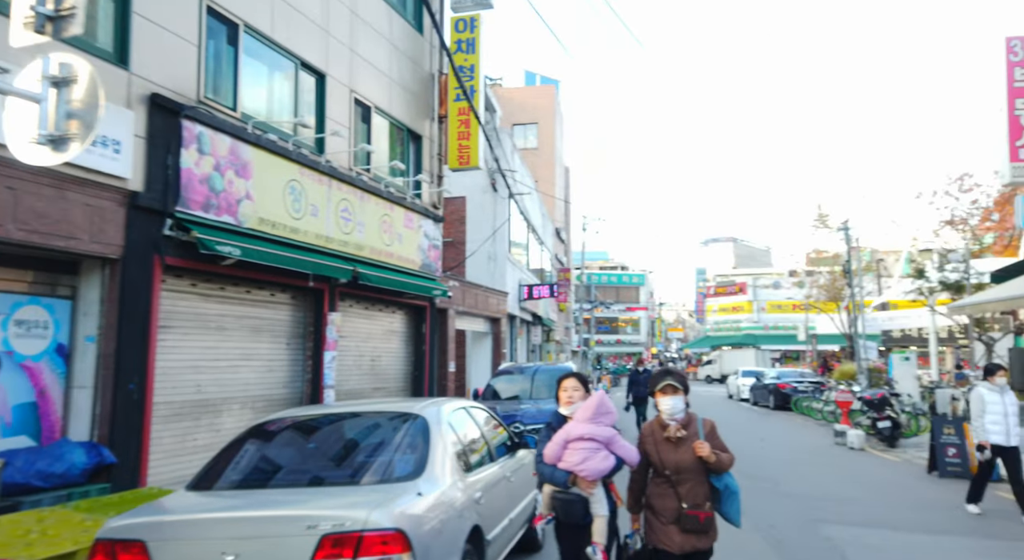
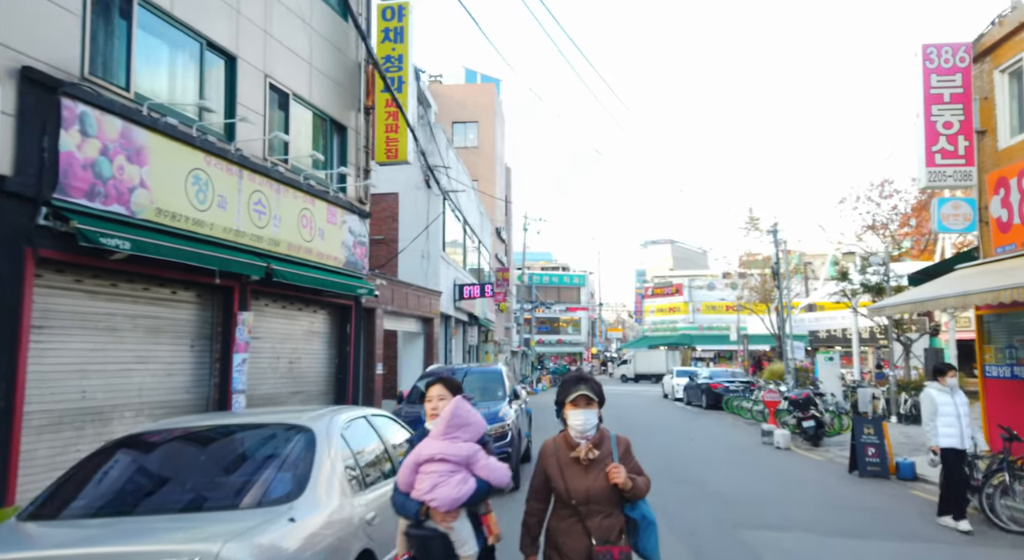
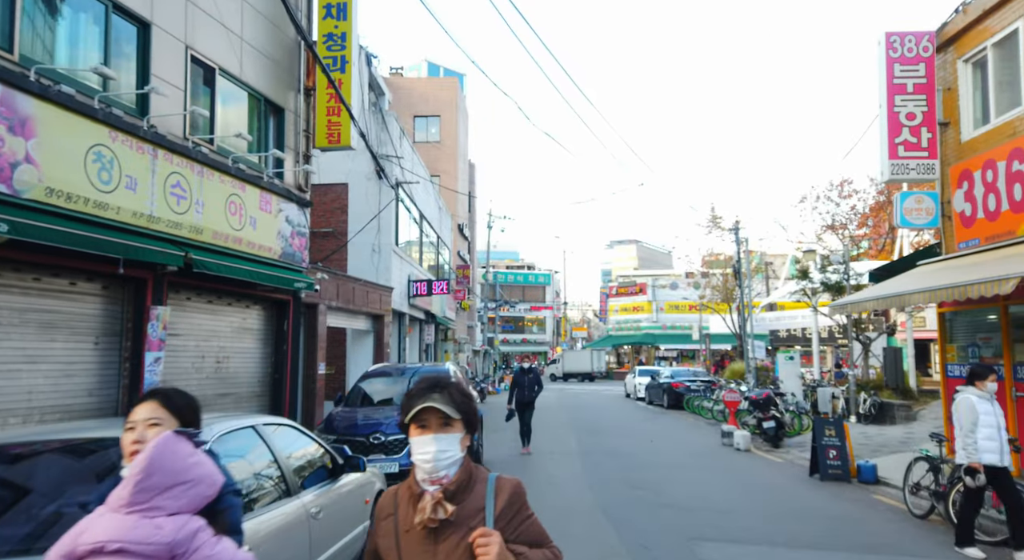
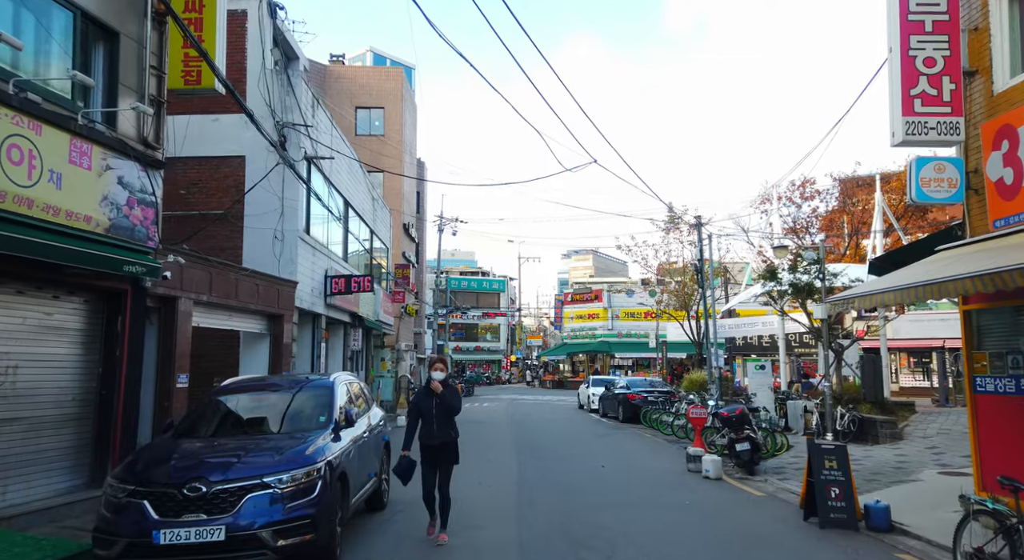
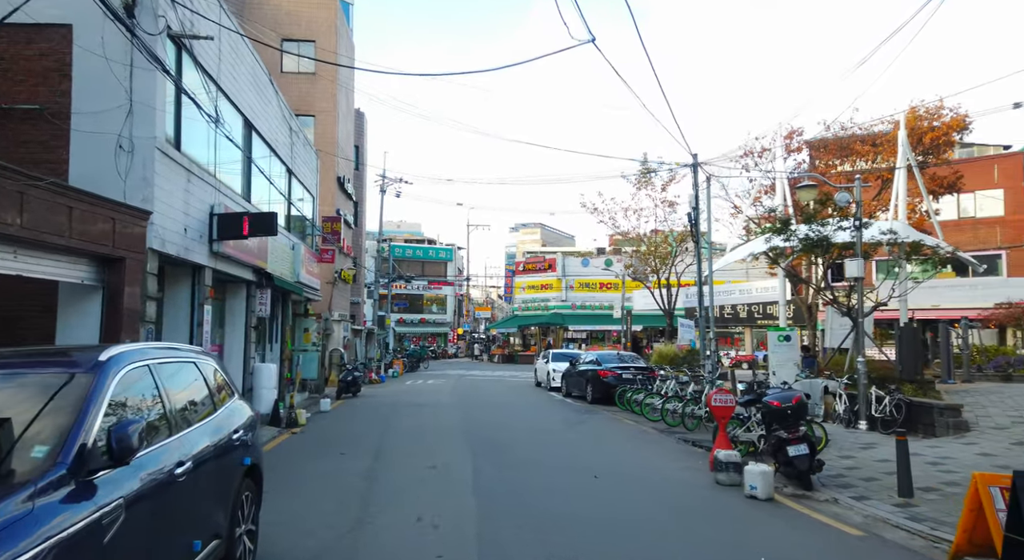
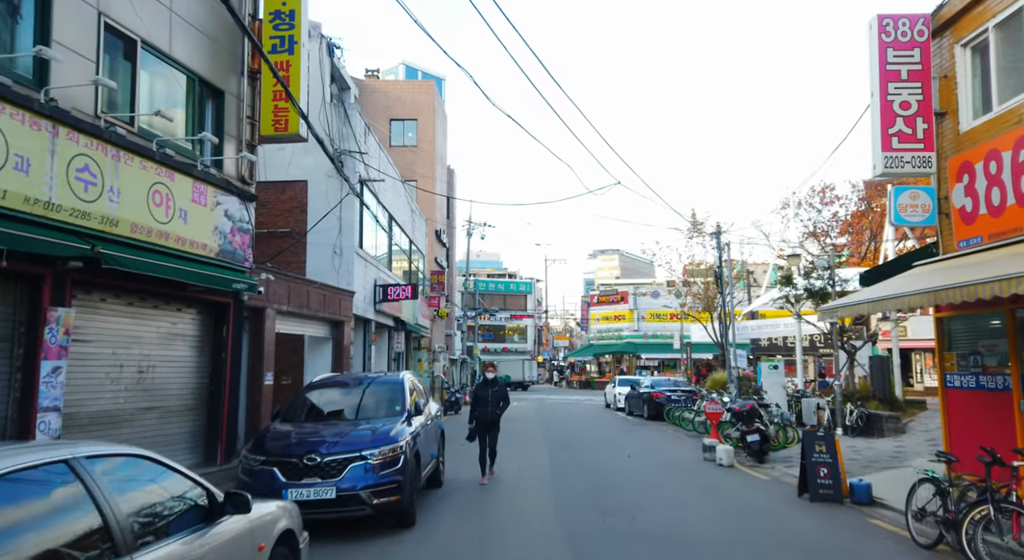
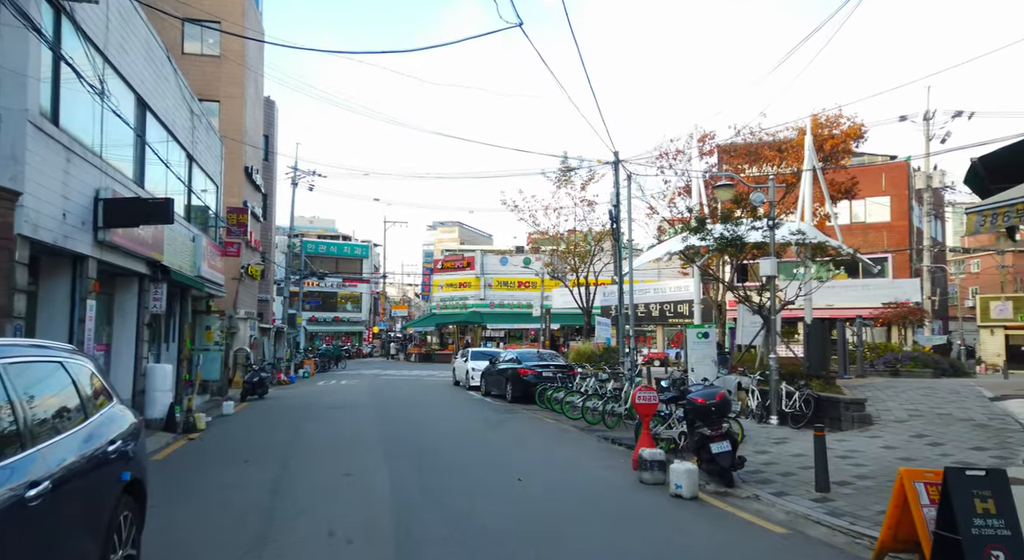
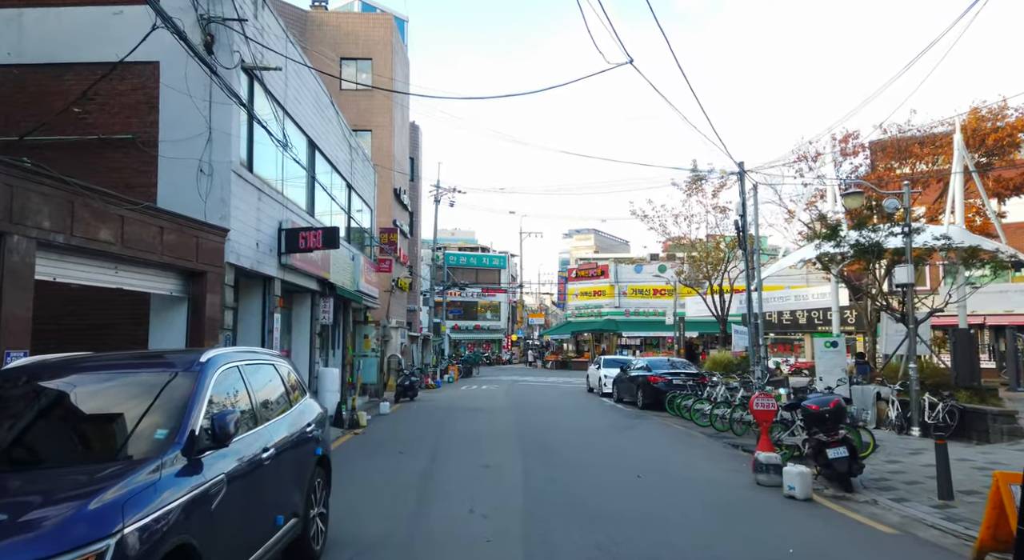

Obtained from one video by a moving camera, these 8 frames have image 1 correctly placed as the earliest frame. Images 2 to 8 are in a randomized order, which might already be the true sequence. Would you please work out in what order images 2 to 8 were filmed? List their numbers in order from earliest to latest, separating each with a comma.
2, 3, 6, 4, 8, 5, 7
